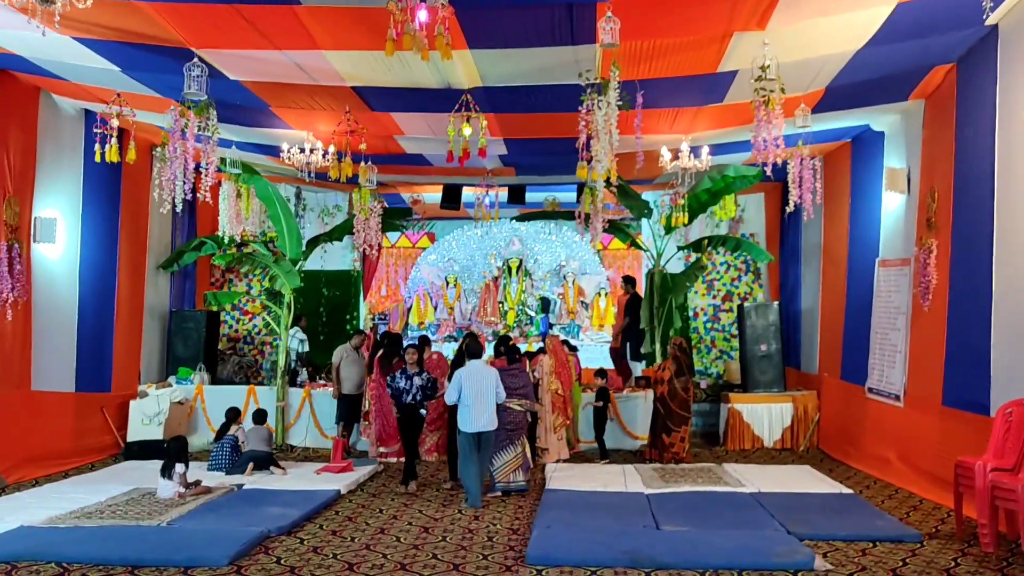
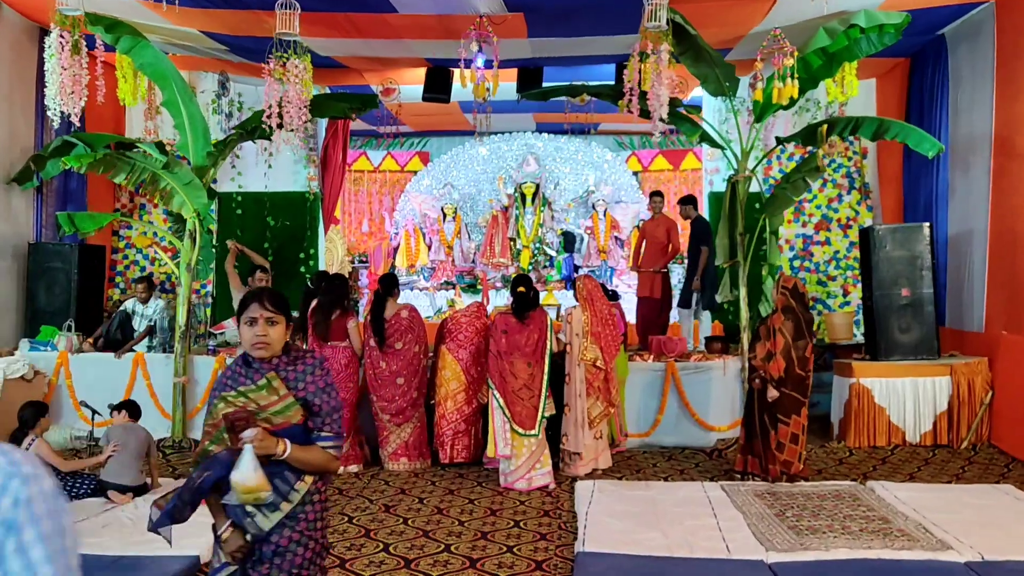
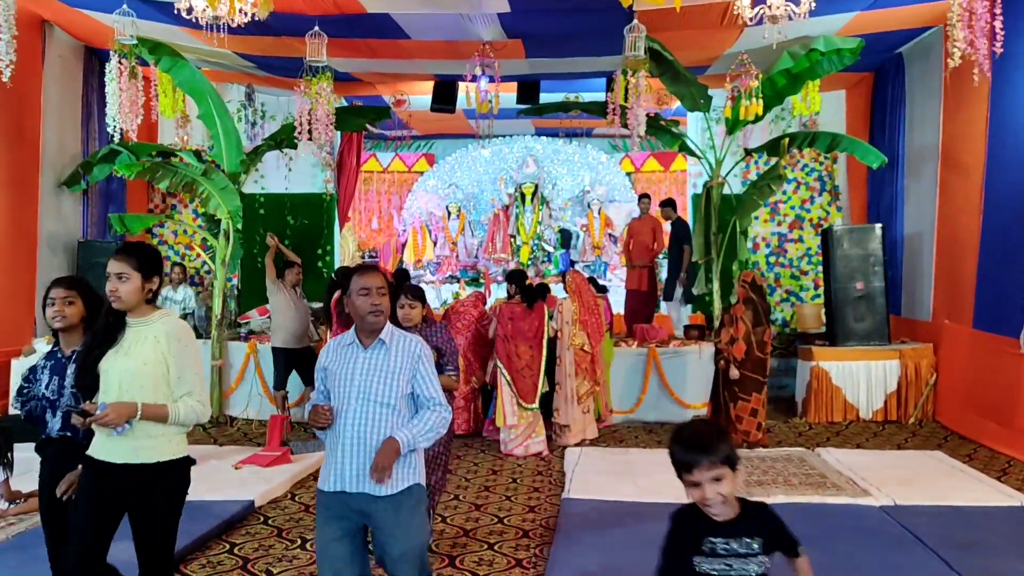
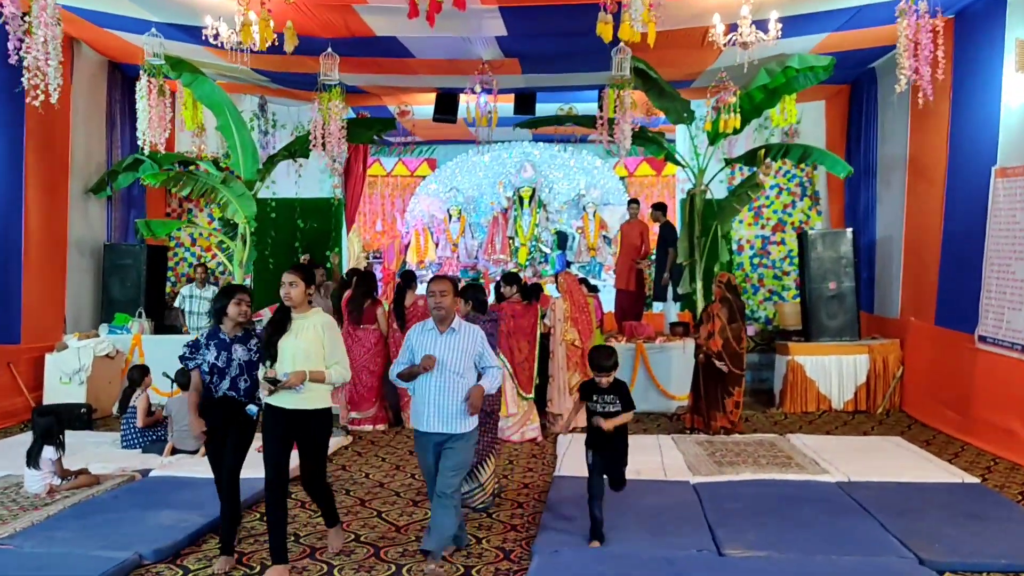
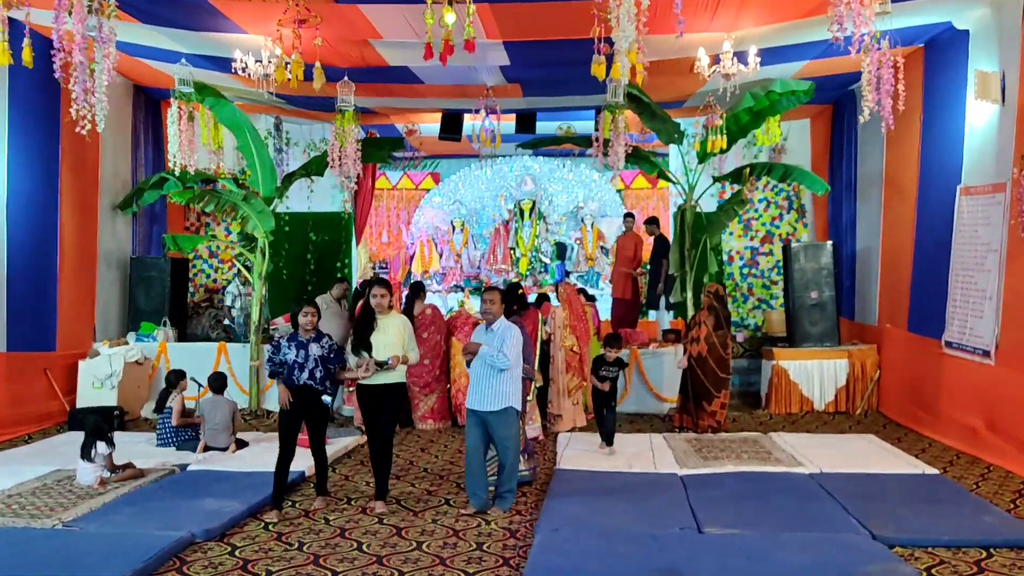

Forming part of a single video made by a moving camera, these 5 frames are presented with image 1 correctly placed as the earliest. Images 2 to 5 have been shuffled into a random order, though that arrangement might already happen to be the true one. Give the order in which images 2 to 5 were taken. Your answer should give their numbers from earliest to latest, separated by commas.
5, 4, 3, 2
